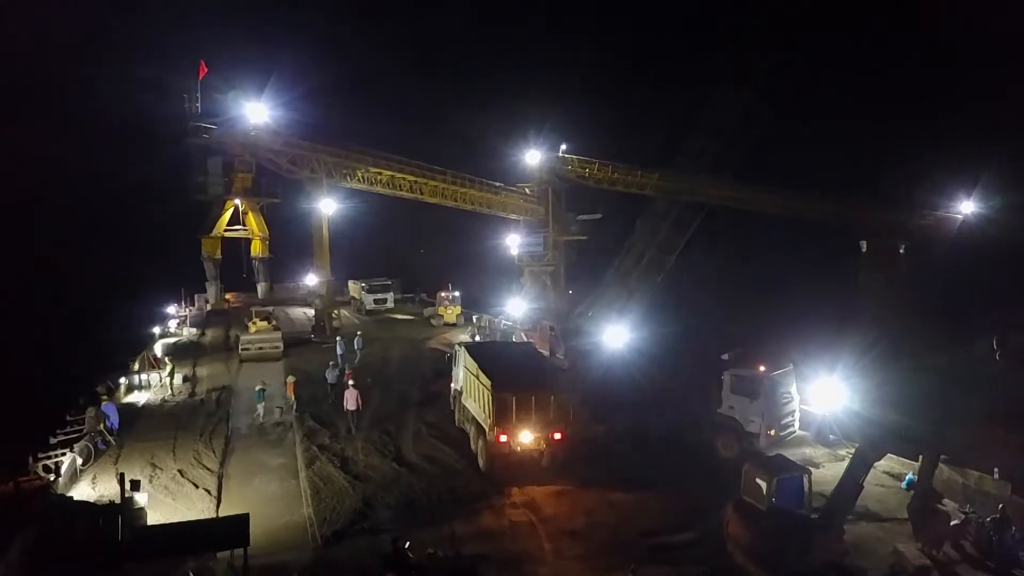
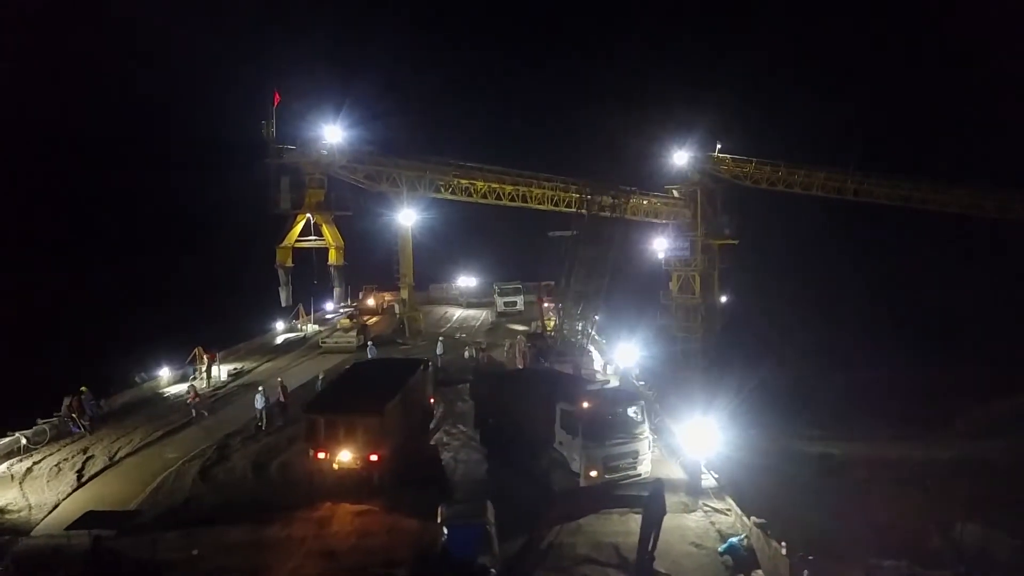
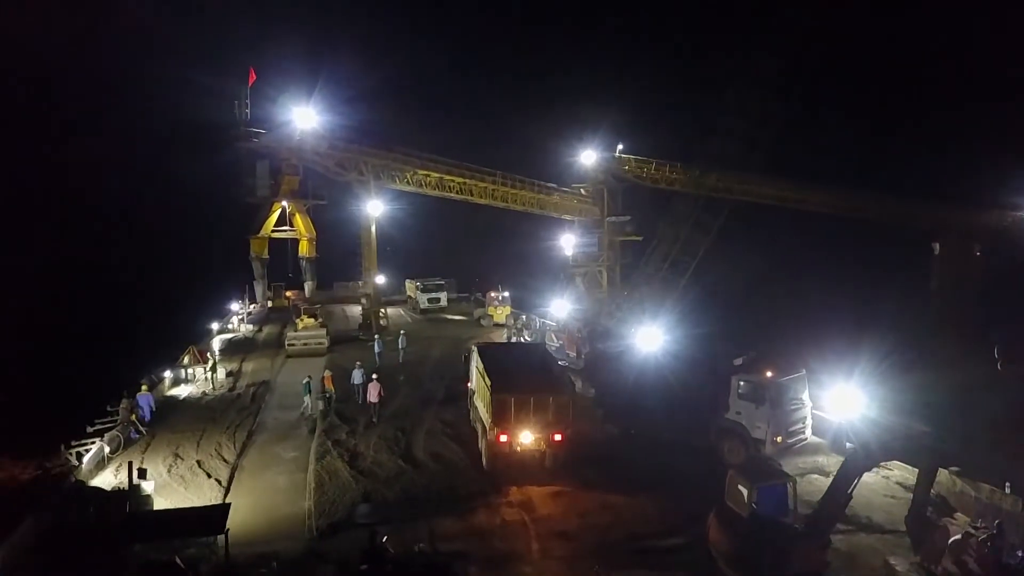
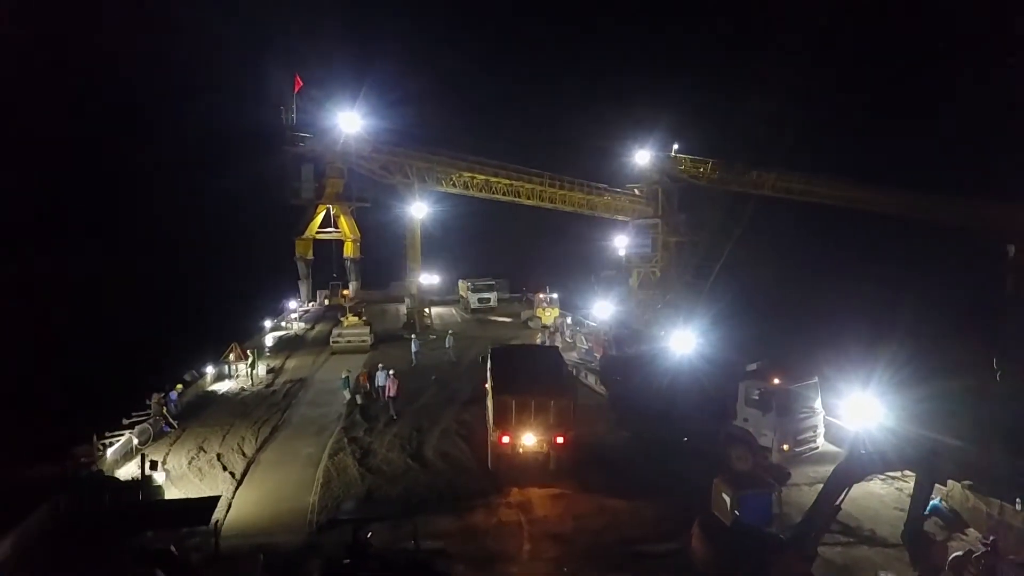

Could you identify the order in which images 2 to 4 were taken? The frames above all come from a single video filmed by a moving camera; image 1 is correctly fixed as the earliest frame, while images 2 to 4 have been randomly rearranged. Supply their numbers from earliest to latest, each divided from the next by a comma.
3, 4, 2
